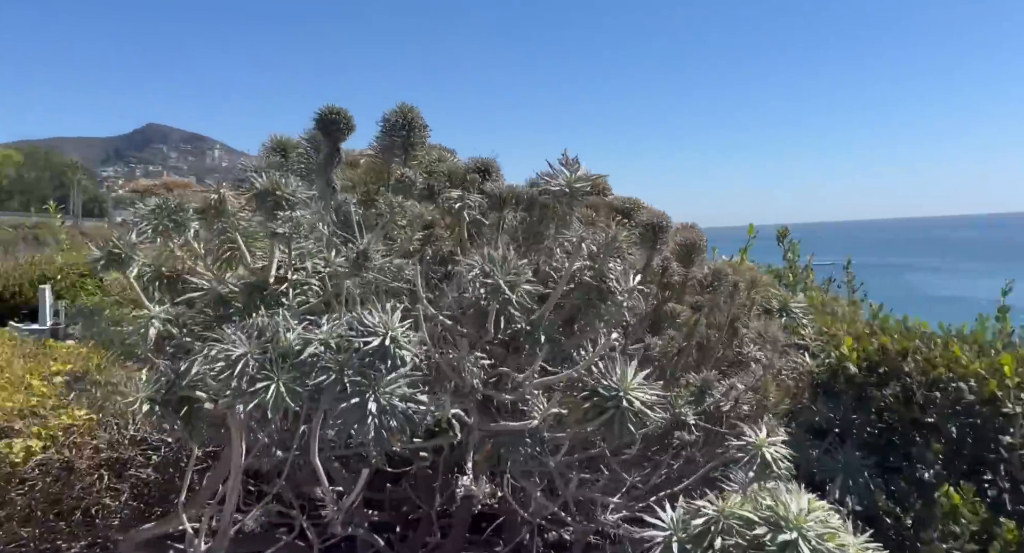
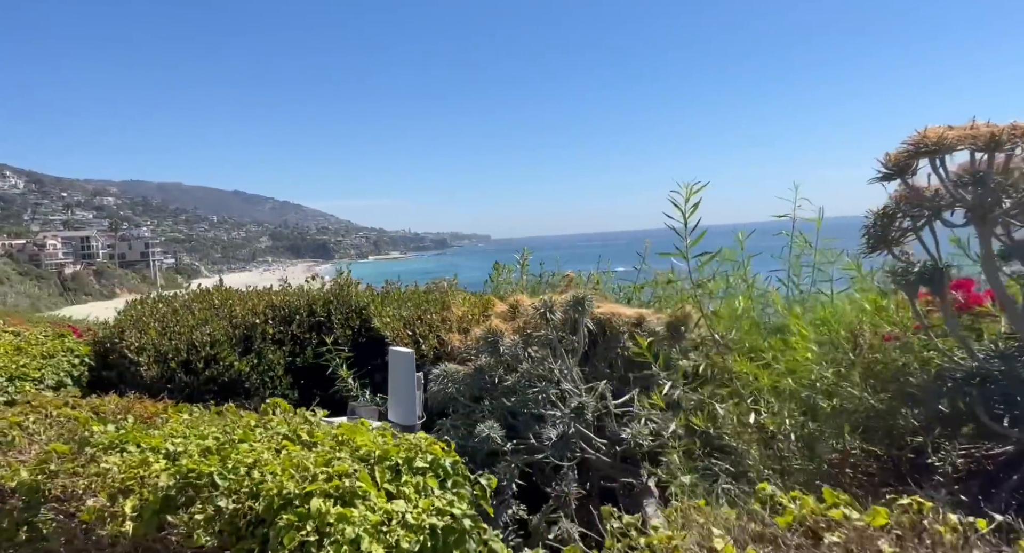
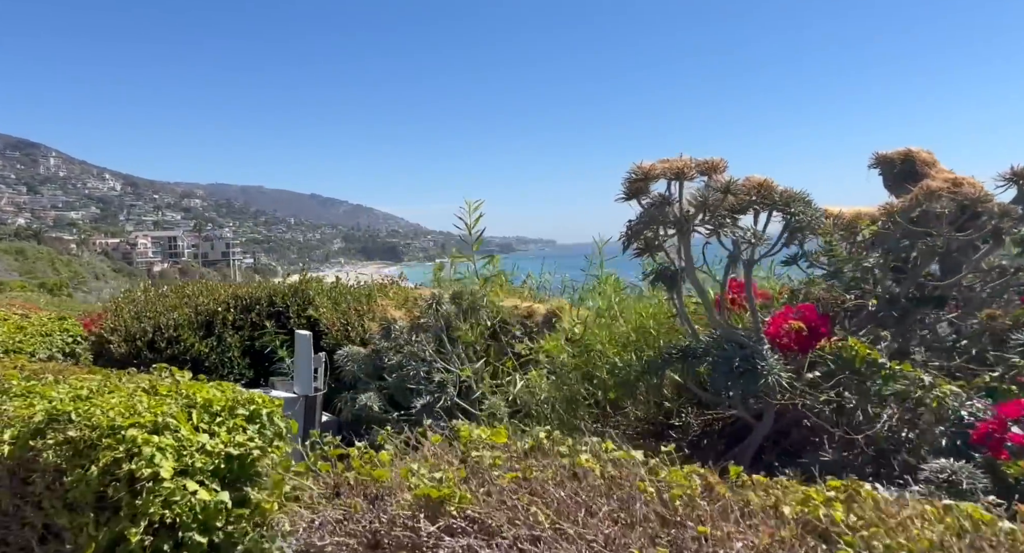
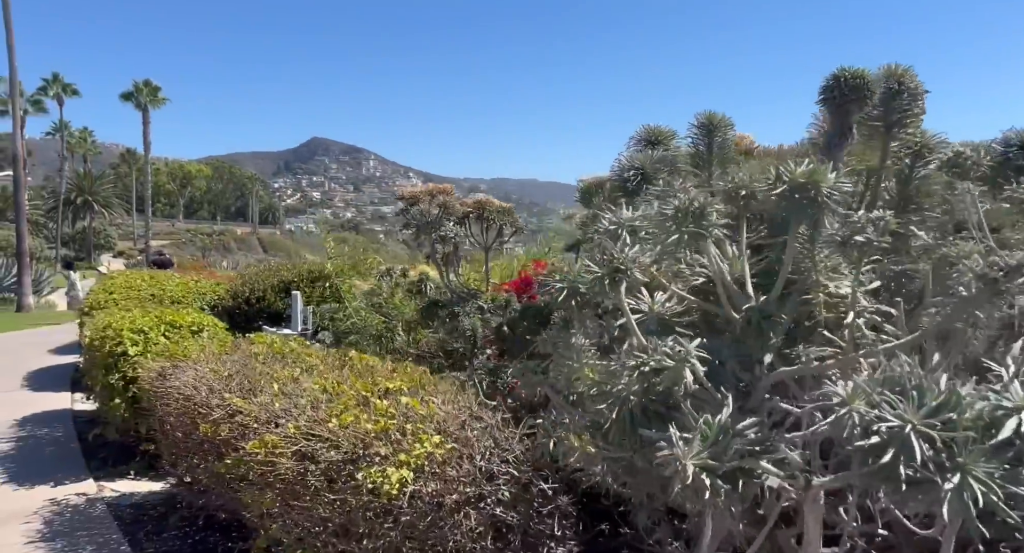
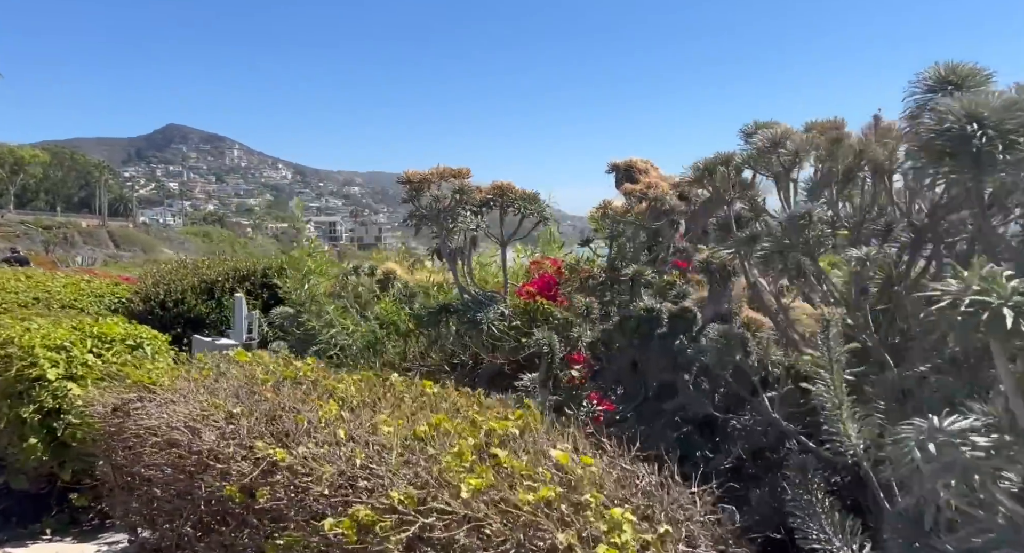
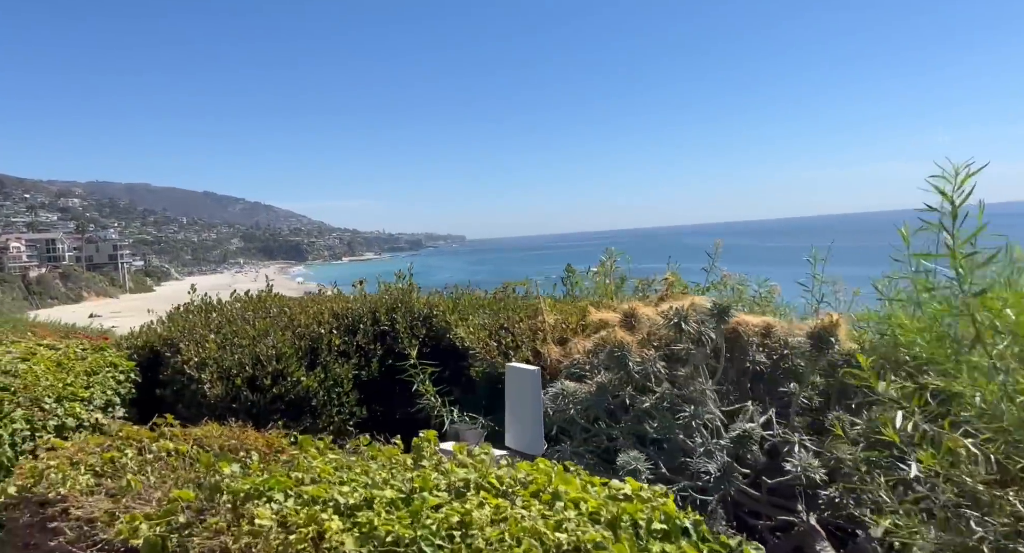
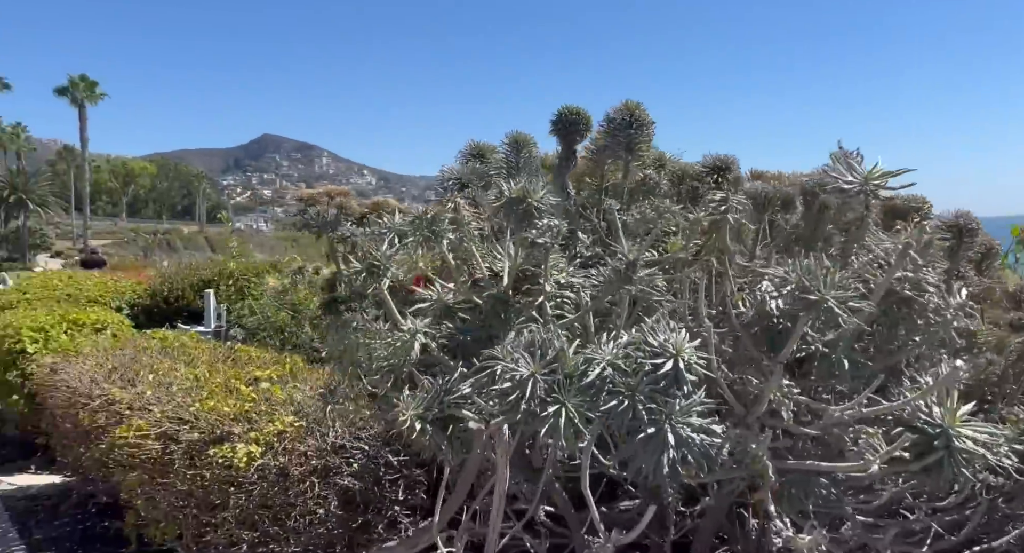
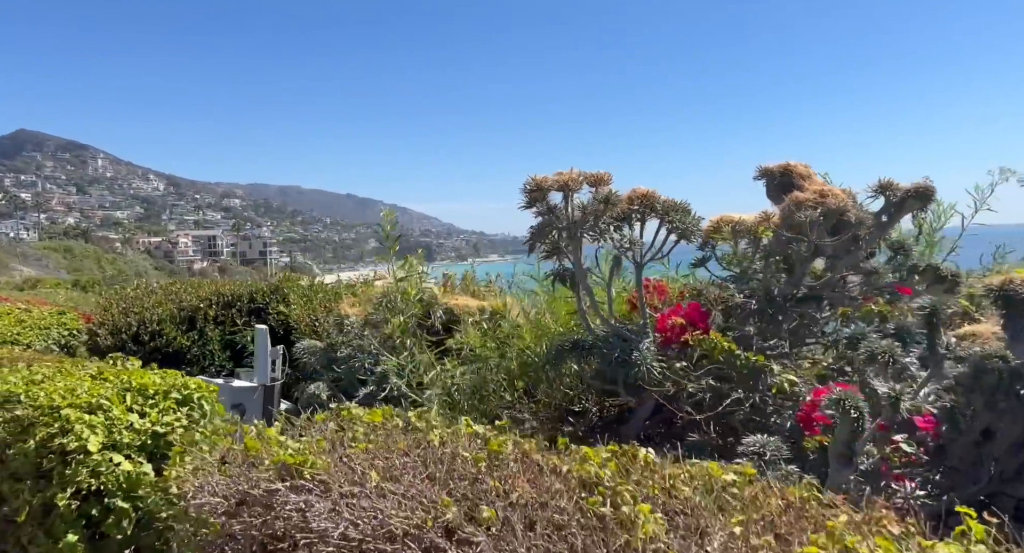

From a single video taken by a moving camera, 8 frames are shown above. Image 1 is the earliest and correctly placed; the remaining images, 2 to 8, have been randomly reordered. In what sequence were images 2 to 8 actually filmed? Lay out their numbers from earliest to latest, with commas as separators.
7, 4, 5, 8, 3, 2, 6
